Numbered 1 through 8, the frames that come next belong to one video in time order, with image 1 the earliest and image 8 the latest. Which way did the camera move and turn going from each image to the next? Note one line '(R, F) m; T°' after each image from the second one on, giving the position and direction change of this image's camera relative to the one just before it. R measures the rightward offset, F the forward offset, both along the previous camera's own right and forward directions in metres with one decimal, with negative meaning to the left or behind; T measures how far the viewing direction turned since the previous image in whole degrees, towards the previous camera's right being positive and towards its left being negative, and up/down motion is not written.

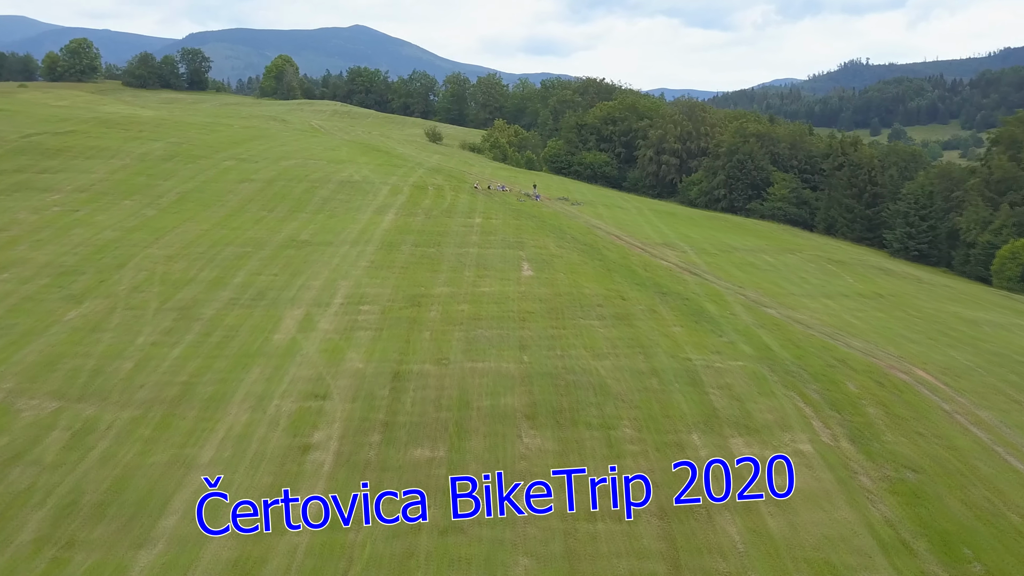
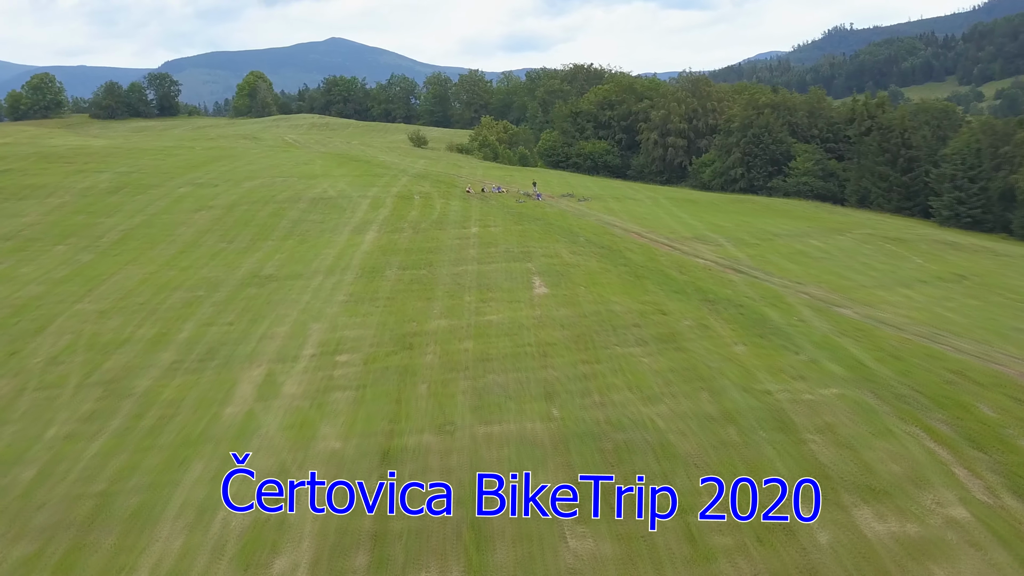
(-0.3, +5.3) m; 0°
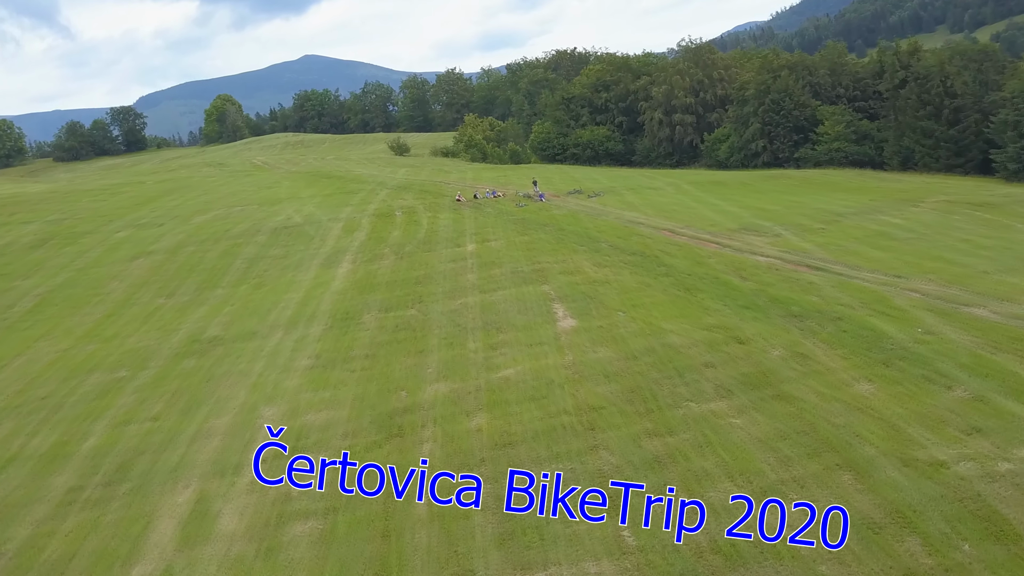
(-0.3, +5.8) m; 0°
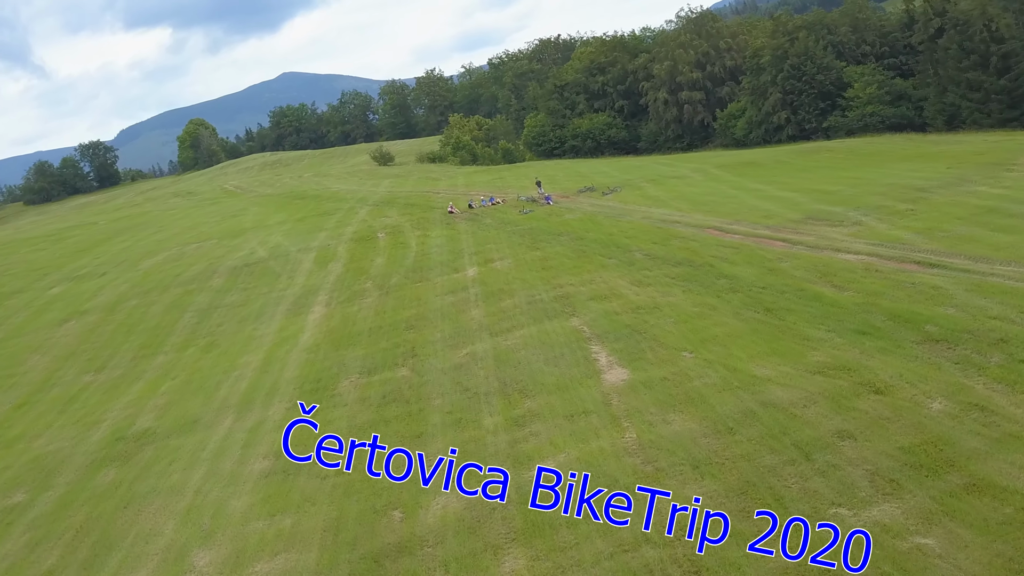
(-0.3, +5.0) m; 0°
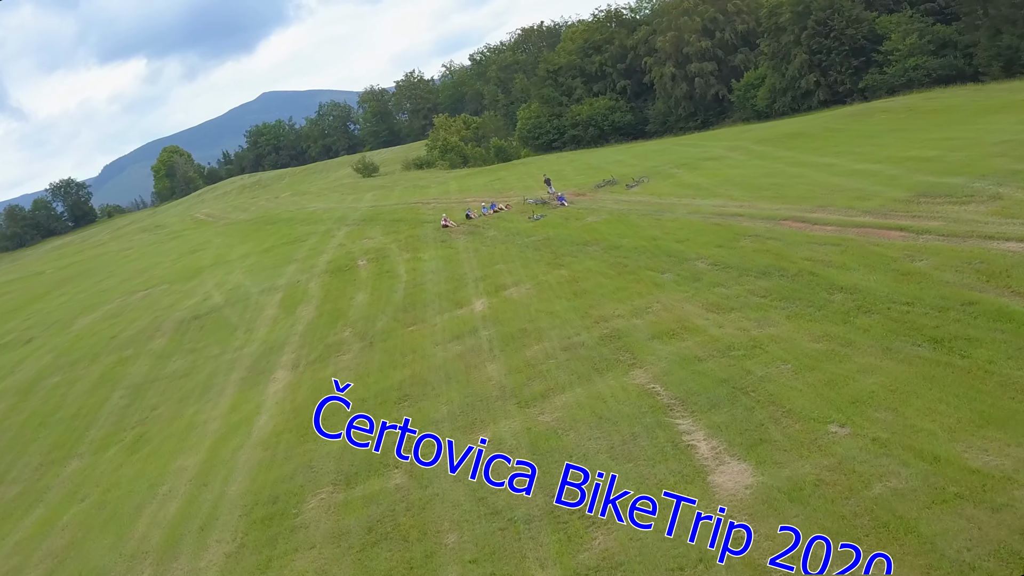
(-0.4, +4.9) m; 0°
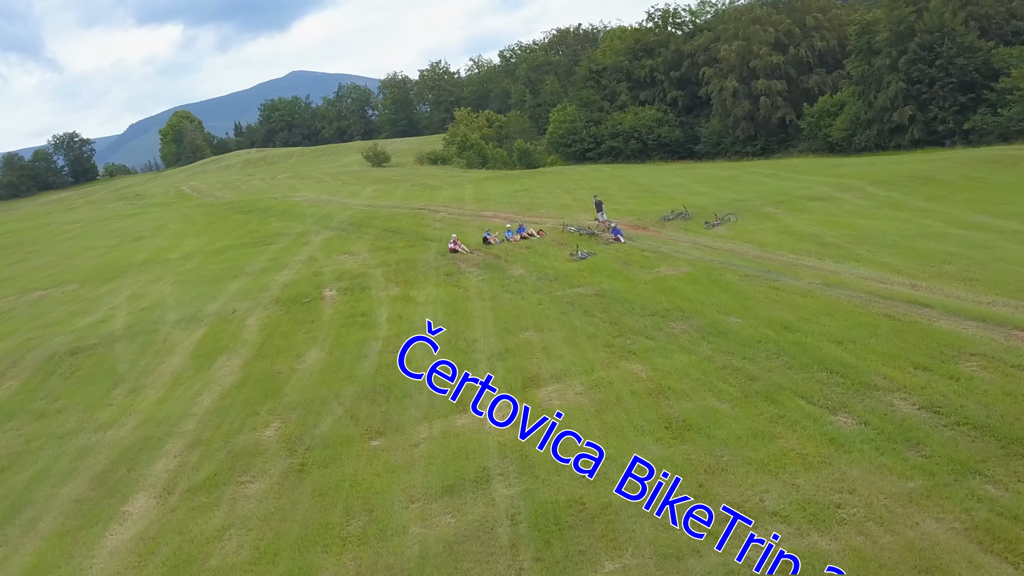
(-0.6, +6.4) m; 0°
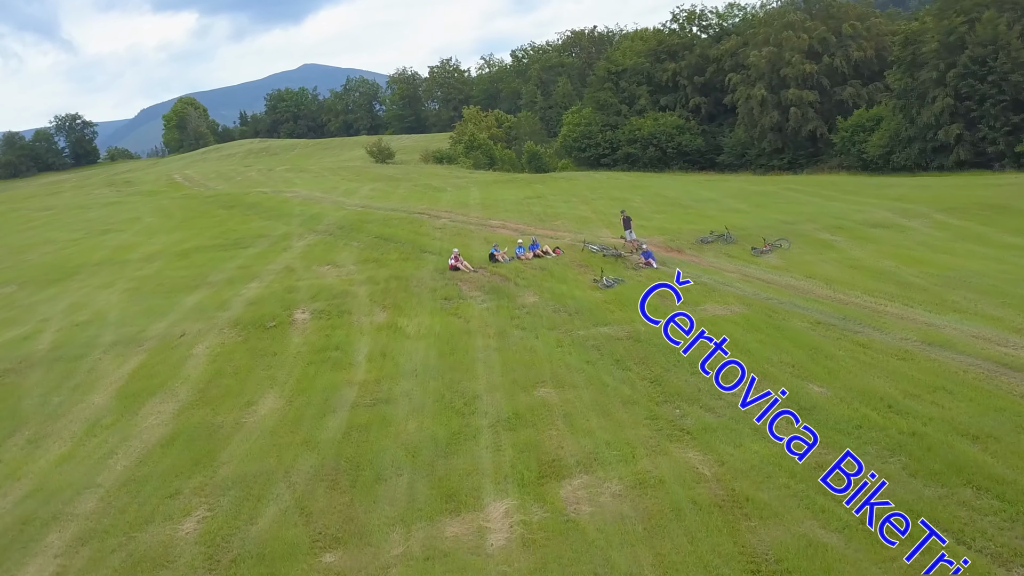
(-0.2, +2.7) m; 0°
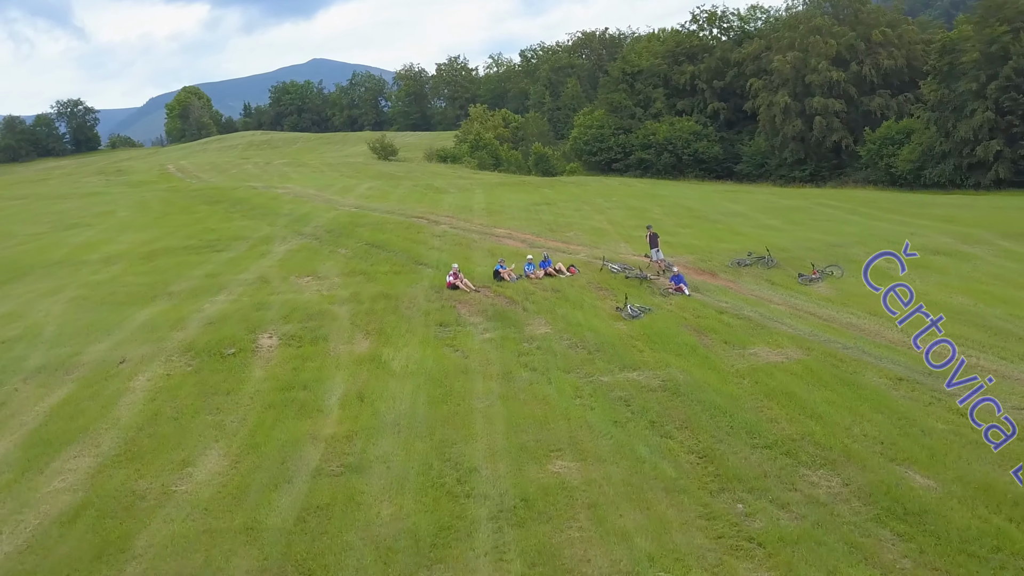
(-0.1, +2.0) m; 0°
